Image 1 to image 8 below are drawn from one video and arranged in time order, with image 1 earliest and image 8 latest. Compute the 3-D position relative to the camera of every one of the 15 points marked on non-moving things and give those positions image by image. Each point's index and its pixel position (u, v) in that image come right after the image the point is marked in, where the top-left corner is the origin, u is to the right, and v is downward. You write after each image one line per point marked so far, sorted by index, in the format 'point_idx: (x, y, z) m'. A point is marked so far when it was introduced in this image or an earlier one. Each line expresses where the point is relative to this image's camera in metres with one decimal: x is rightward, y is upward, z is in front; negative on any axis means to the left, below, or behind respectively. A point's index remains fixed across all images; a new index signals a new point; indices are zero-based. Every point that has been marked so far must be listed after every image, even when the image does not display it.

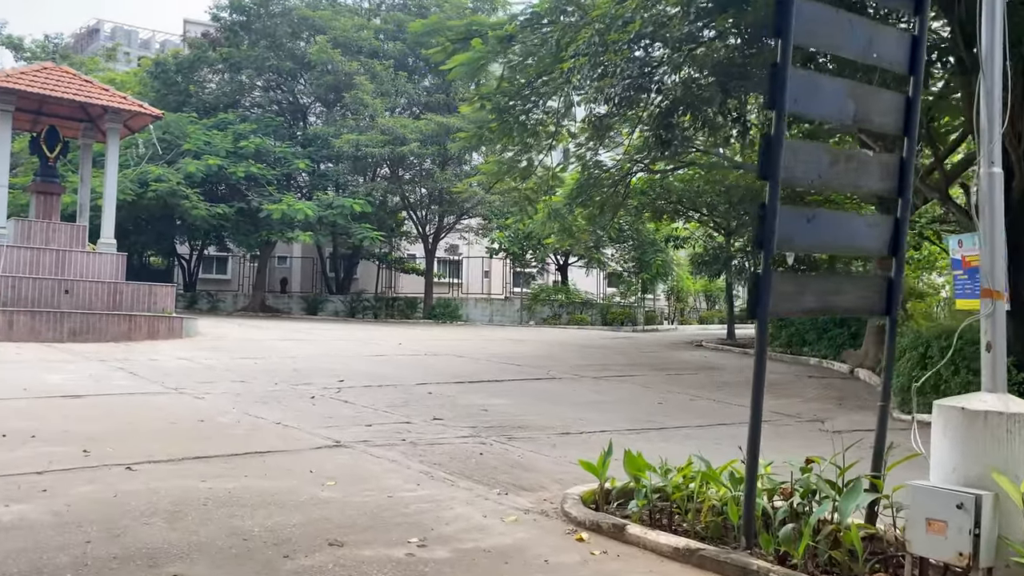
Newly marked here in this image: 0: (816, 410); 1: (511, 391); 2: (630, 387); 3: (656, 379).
0: (+3.3, -1.3, +9.4) m
1: (0.0, -1.1, +9.0) m
2: (+1.4, -1.2, +10.1) m
3: (+1.9, -1.2, +11.4) m
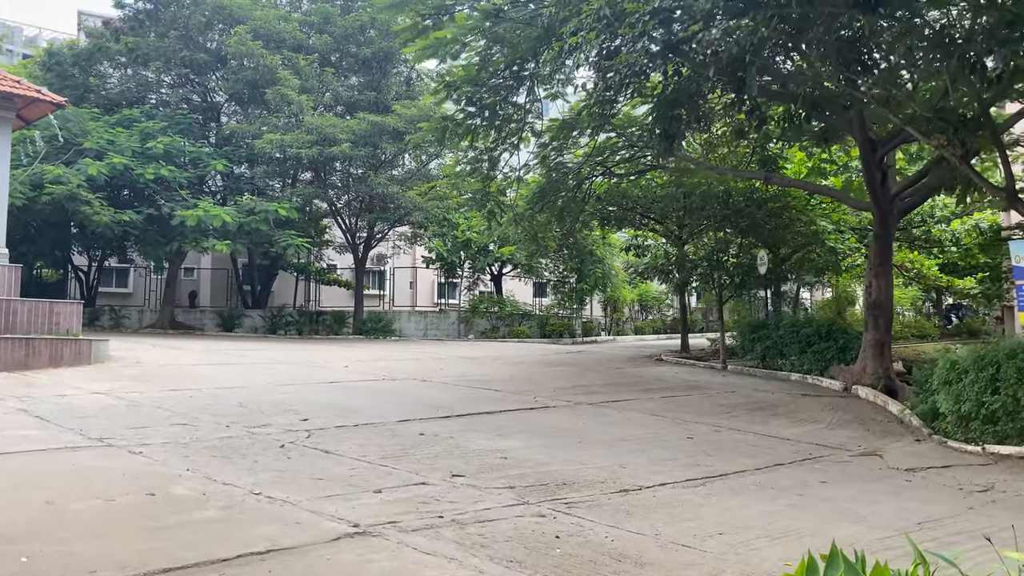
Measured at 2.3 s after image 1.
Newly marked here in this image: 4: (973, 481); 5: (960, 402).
0: (+3.3, -1.5, +8.3) m
1: (0.0, -1.3, +7.6) m
2: (+1.3, -1.3, +8.7) m
3: (+1.7, -1.4, +10.1) m
4: (+3.5, -1.4, +6.3) m
5: (+4.0, -1.0, +7.5) m
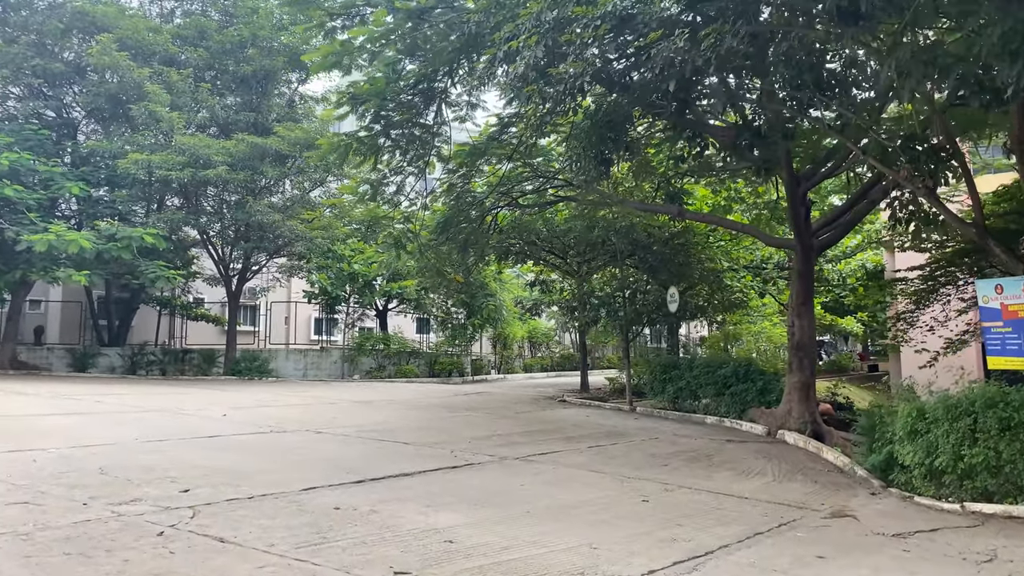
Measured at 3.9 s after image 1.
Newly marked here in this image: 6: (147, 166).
0: (+2.7, -1.8, +7.6) m
1: (-0.5, -1.6, +6.4) m
2: (+0.6, -1.7, +7.7) m
3: (+0.8, -1.8, +9.1) m
4: (+3.1, -1.7, +5.7) m
5: (+3.4, -1.4, +6.9) m
6: (-8.6, +2.9, +20.0) m
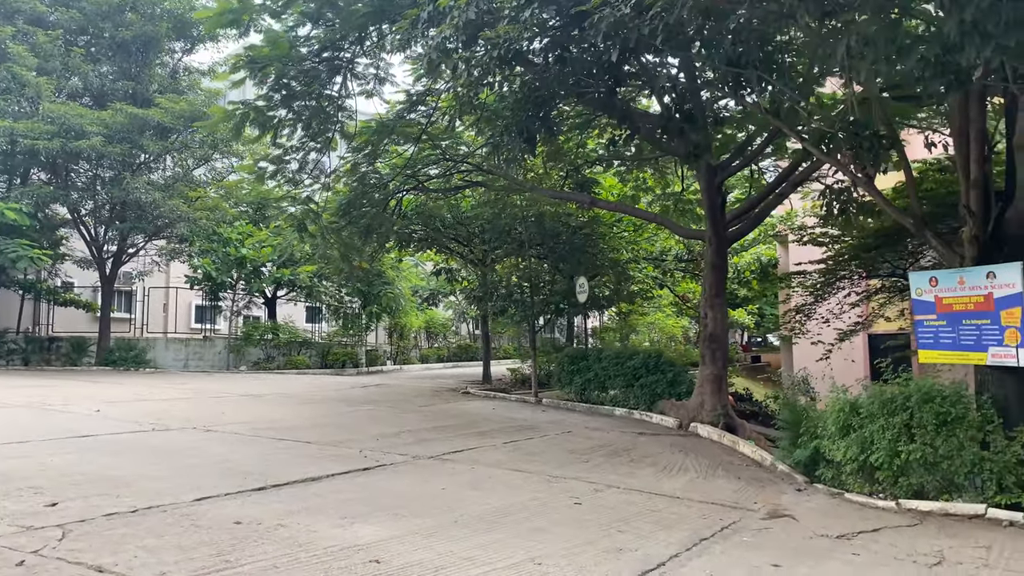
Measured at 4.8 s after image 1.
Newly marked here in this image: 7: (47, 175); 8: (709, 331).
0: (+2.0, -1.8, +7.3) m
1: (-1.0, -1.4, +5.7) m
2: (-0.1, -1.6, +7.2) m
3: (-0.1, -1.7, +8.6) m
4: (+2.6, -1.7, +5.5) m
5: (+2.8, -1.3, +6.7) m
6: (-10.7, +3.3, +18.1) m
7: (-10.9, +2.7, +20.0) m
8: (+2.7, -0.6, +11.5) m
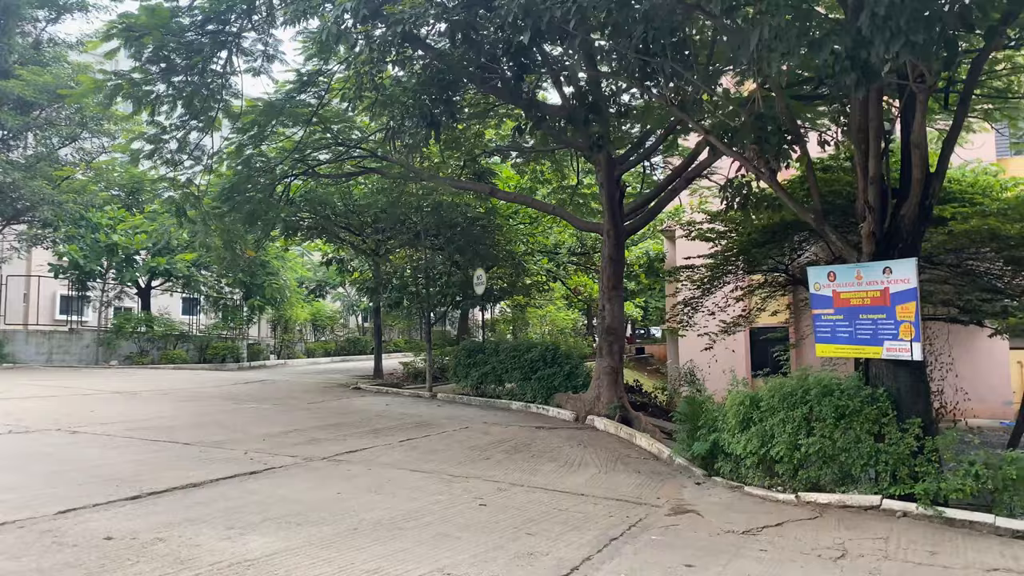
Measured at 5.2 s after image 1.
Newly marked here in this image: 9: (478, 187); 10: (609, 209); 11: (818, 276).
0: (+1.1, -1.7, +7.2) m
1: (-1.6, -1.4, +5.2) m
2: (-0.9, -1.5, +6.8) m
3: (-1.1, -1.6, +8.2) m
4: (+2.0, -1.6, +5.5) m
5: (+2.0, -1.2, +6.8) m
6: (-12.8, +3.5, +16.2) m
7: (-13.3, +2.9, +18.1) m
8: (+1.3, -0.5, +11.4) m
9: (-0.5, +1.6, +13.6) m
10: (+1.3, +1.0, +11.4) m
11: (+2.5, +0.1, +6.9) m
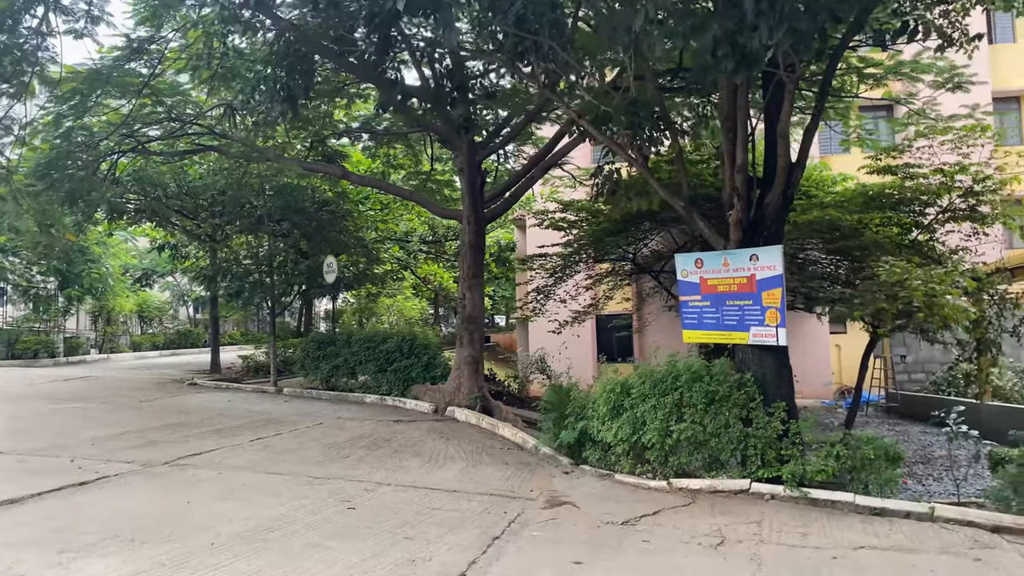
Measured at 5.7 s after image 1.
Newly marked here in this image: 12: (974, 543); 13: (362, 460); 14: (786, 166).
0: (0.0, -1.6, +7.0) m
1: (-2.3, -1.3, +4.6) m
2: (-1.9, -1.4, +6.3) m
3: (-2.4, -1.5, +7.6) m
4: (+1.2, -1.6, +5.5) m
5: (+1.0, -1.1, +6.7) m
6: (-15.3, +3.7, +13.2) m
7: (-16.1, +3.2, +14.9) m
8: (-0.6, -0.3, +11.2) m
9: (-2.8, +1.8, +12.9) m
10: (-0.5, +1.2, +11.1) m
11: (+1.4, +0.2, +7.0) m
12: (+2.9, -1.6, +5.4) m
13: (-1.3, -1.5, +7.6) m
14: (+2.1, +0.9, +6.5) m
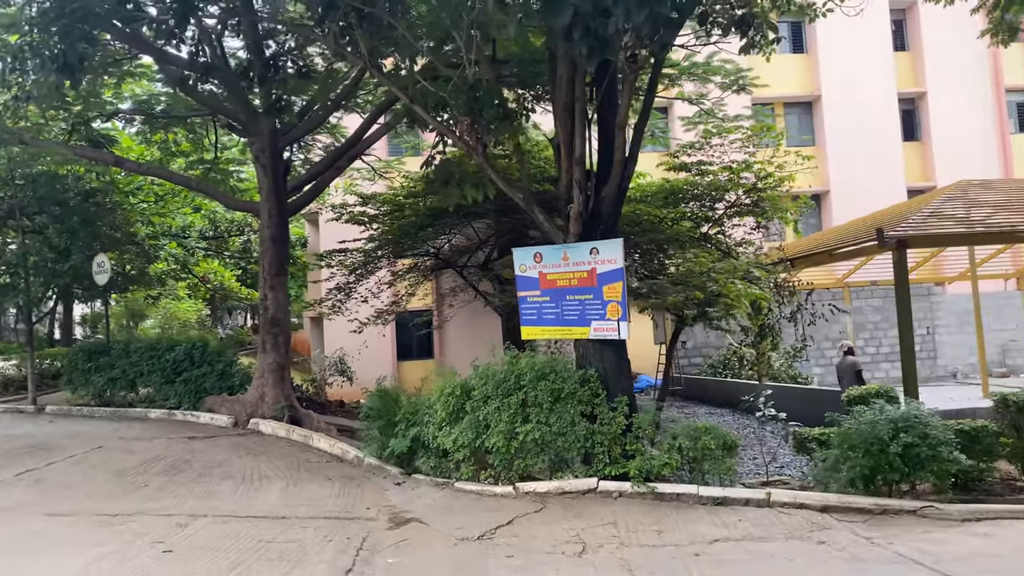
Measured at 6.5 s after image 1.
0: (-1.3, -1.6, +6.4) m
1: (-2.9, -1.4, +3.4) m
2: (-2.9, -1.4, +5.2) m
3: (-3.7, -1.5, +6.3) m
4: (+0.3, -1.5, +5.2) m
5: (-0.2, -1.1, +6.4) m
6: (-17.8, +3.4, +8.4) m
7: (-19.0, +2.9, +9.9) m
8: (-2.9, -0.3, +10.3) m
9: (-5.5, +1.8, +11.4) m
10: (-2.9, +1.2, +10.2) m
11: (+0.1, +0.2, +6.7) m
12: (+2.0, -1.6, +5.6) m
13: (-2.7, -1.6, +6.6) m
14: (+0.8, +1.0, +6.4) m
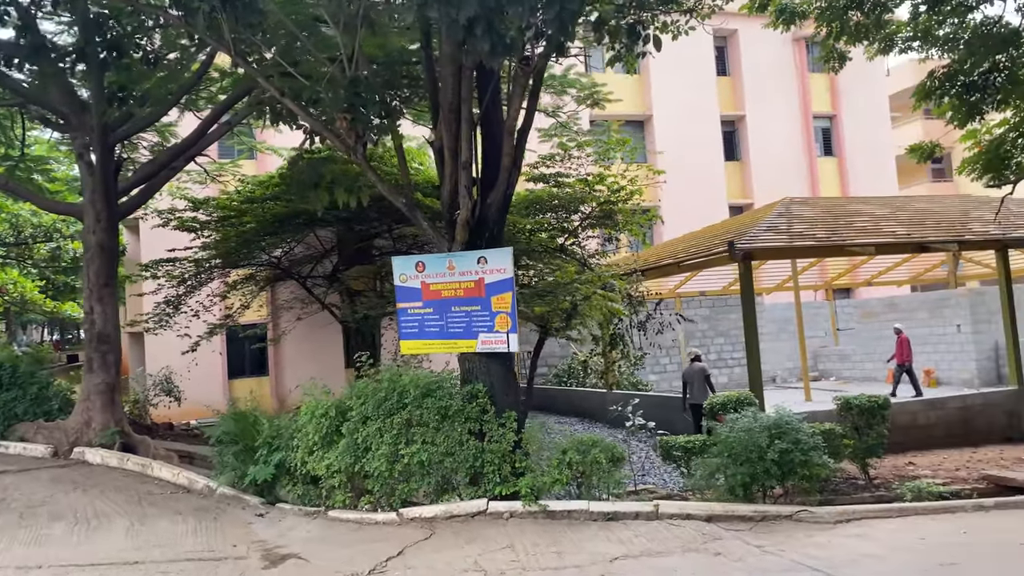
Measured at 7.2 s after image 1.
0: (-2.1, -1.7, +5.7) m
1: (-3.0, -1.4, +2.5) m
2: (-3.4, -1.5, +4.2) m
3: (-4.4, -1.6, +5.2) m
4: (-0.3, -1.6, +4.9) m
5: (-1.1, -1.2, +5.9) m
6: (-18.7, +3.3, +4.4) m
7: (-20.1, +2.7, +5.6) m
8: (-4.5, -0.5, +9.2) m
9: (-7.3, +1.6, +9.8) m
10: (-4.4, +1.1, +9.1) m
11: (-0.8, +0.1, +6.3) m
12: (+1.3, -1.6, +5.6) m
13: (-3.5, -1.6, +5.6) m
14: (0.0, +0.9, +6.2) m
